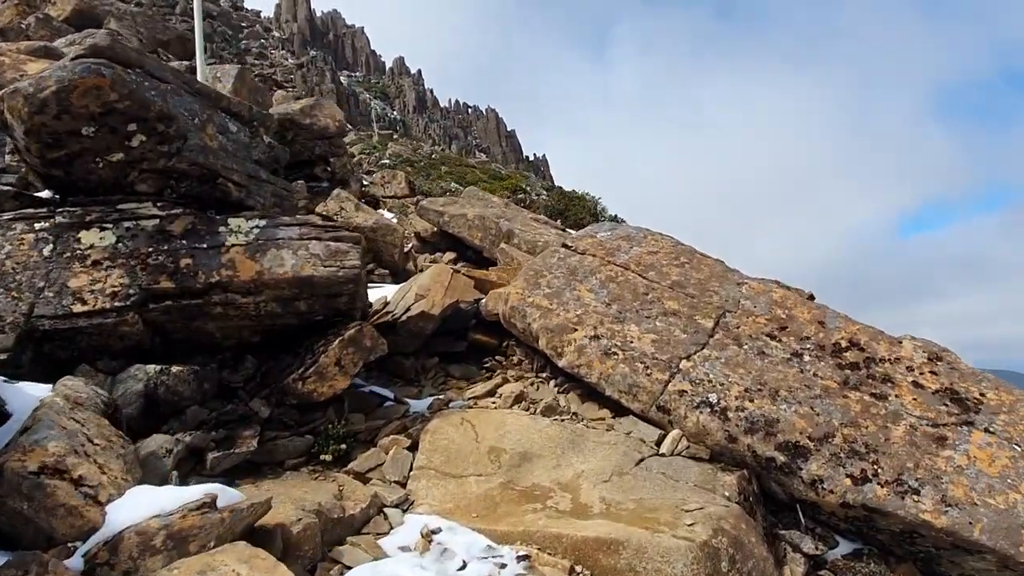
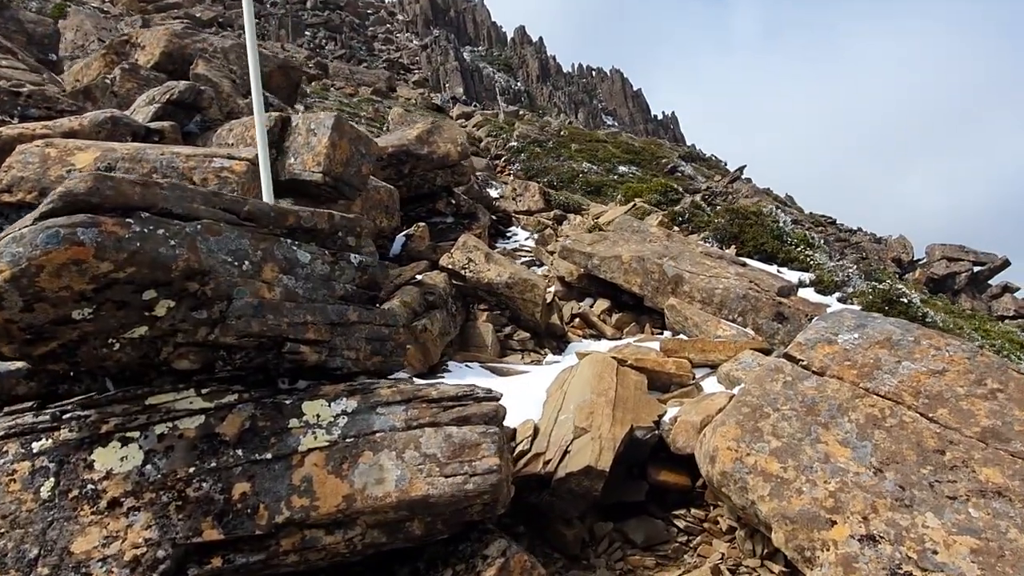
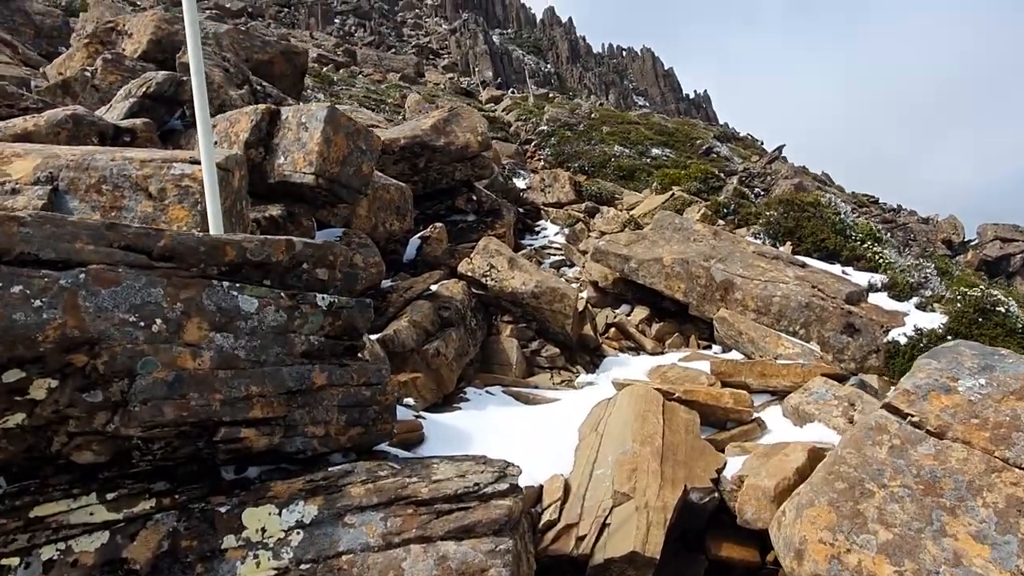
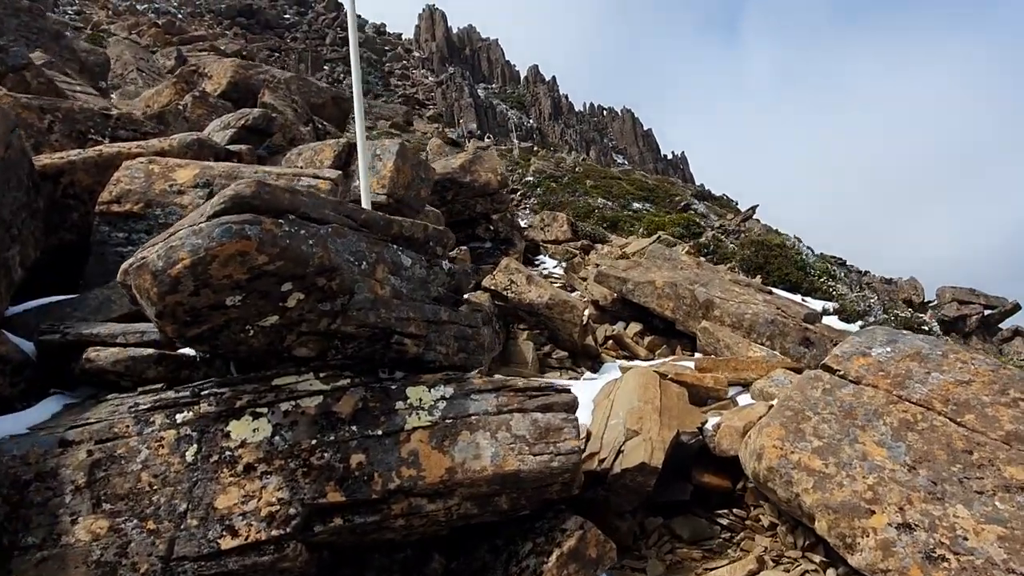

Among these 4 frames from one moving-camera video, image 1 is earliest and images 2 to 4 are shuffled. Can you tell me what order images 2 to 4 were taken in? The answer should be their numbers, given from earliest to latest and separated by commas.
4, 2, 3
